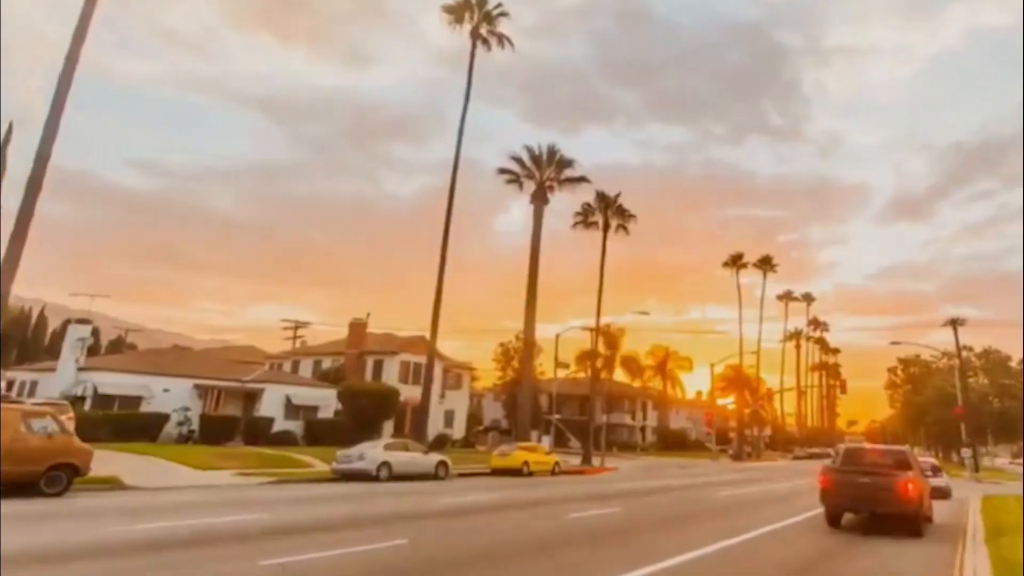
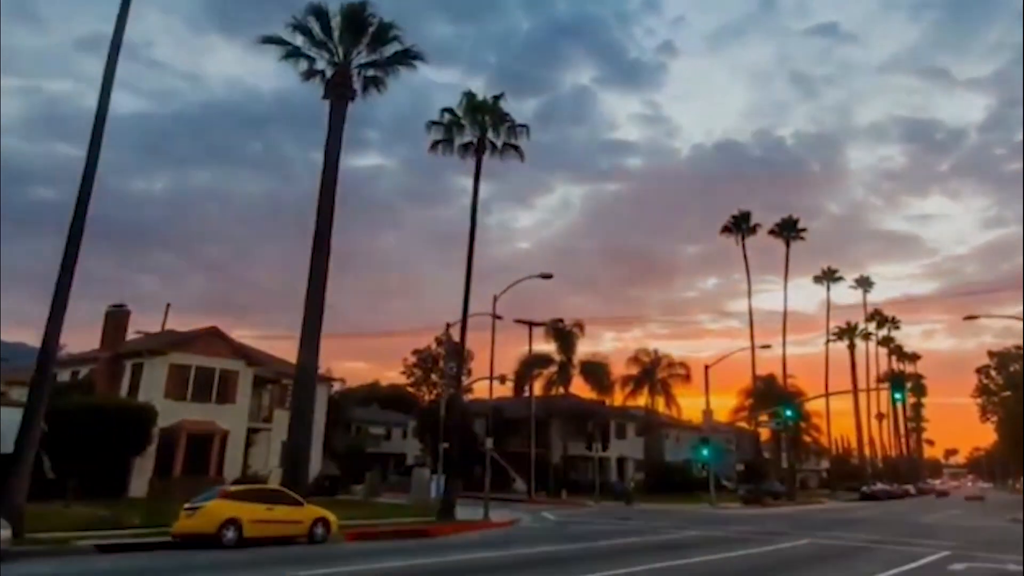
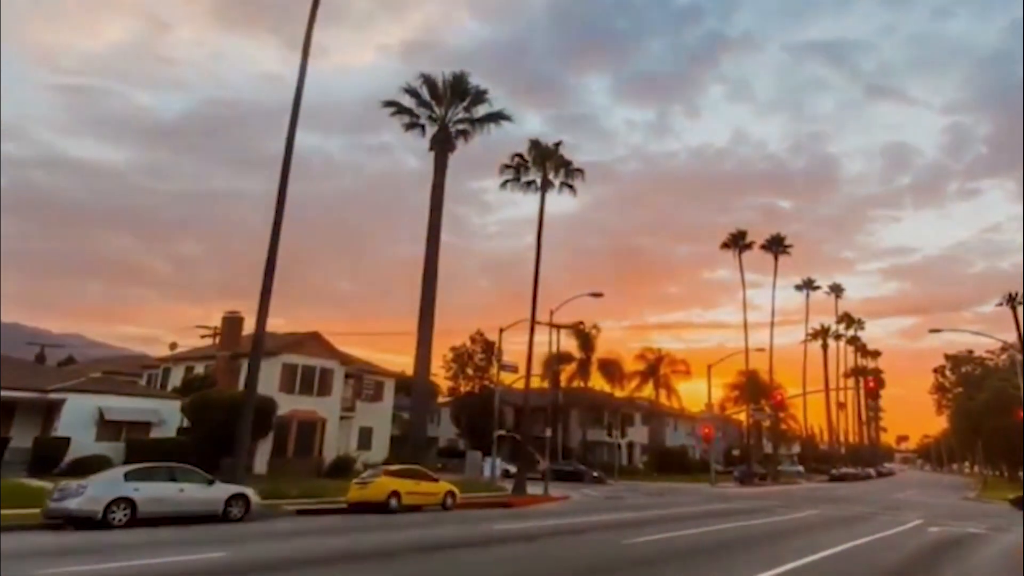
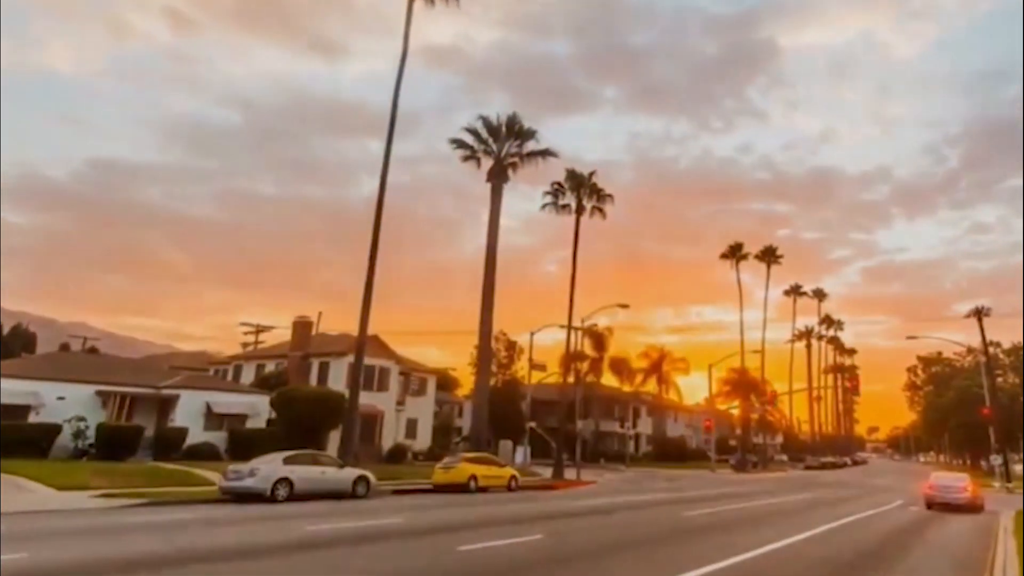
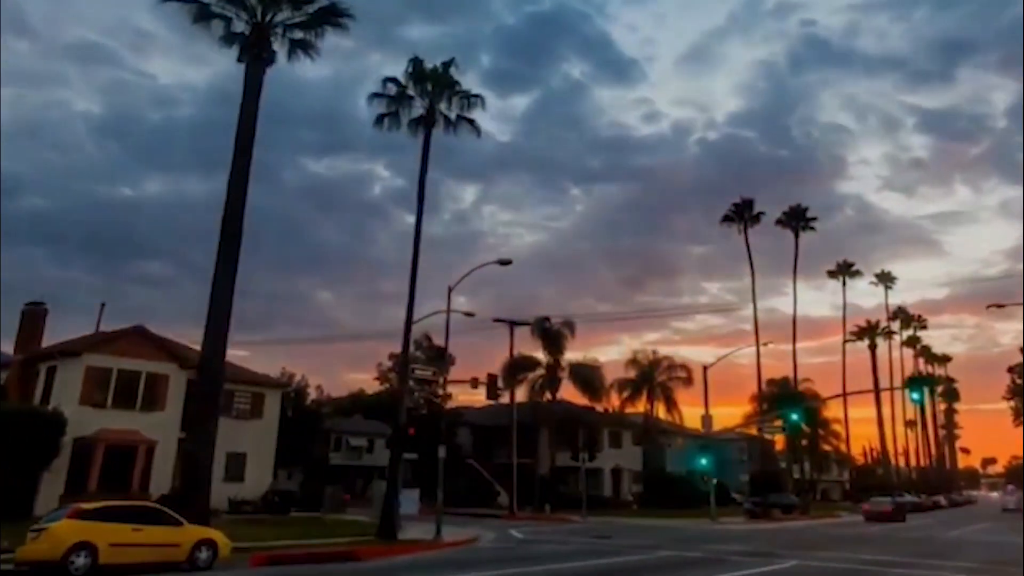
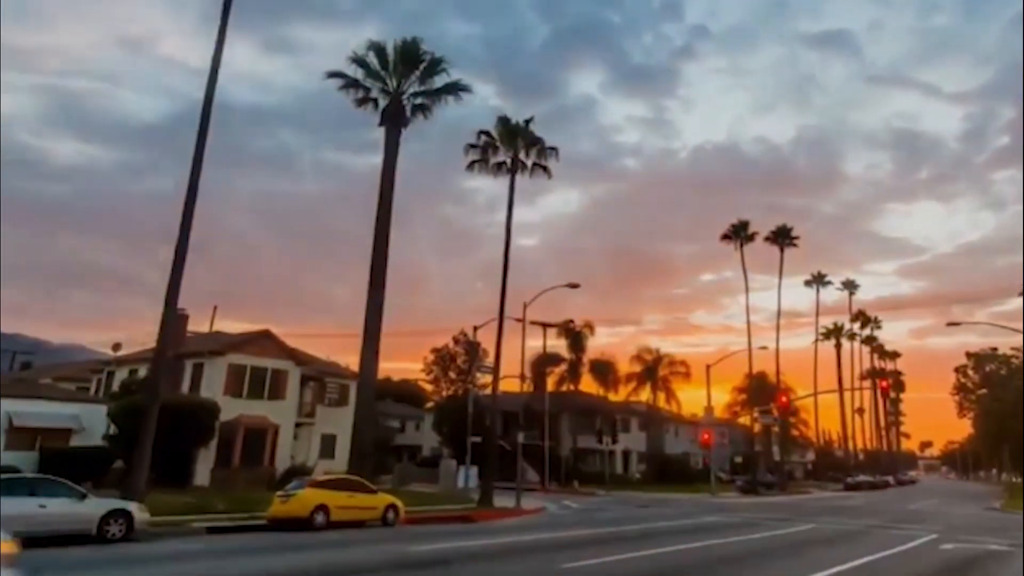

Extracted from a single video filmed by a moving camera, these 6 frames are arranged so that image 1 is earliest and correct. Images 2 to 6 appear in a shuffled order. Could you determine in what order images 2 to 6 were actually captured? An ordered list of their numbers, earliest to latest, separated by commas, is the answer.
4, 3, 6, 2, 5
